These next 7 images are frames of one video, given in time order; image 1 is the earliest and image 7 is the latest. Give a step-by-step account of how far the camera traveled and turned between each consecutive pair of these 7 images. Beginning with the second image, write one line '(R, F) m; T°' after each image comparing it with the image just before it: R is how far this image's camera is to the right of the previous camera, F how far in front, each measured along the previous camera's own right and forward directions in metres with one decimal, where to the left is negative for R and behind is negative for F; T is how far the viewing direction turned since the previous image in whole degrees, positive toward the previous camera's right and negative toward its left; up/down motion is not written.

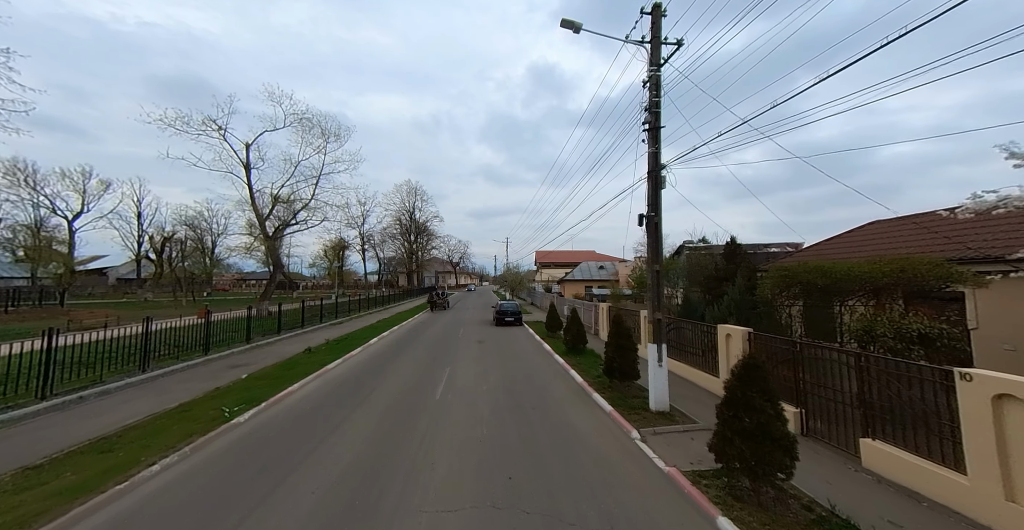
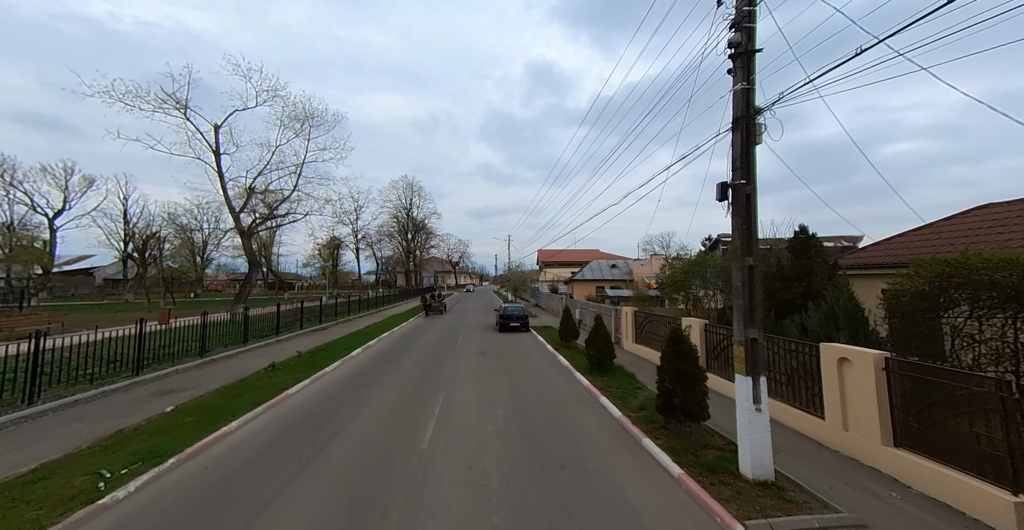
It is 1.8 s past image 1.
(-0.3, +2.3) m; 0°
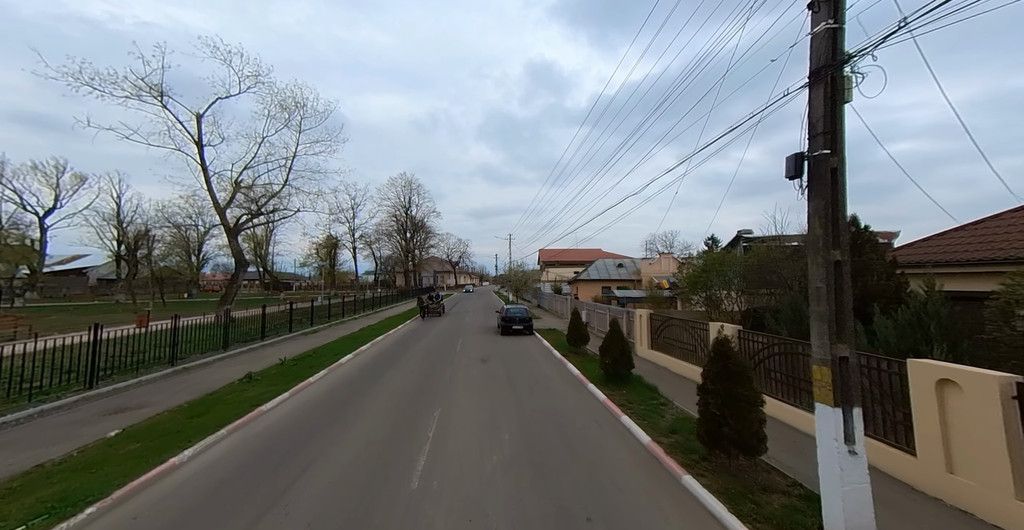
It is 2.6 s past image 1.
(-0.1, +1.1) m; 0°
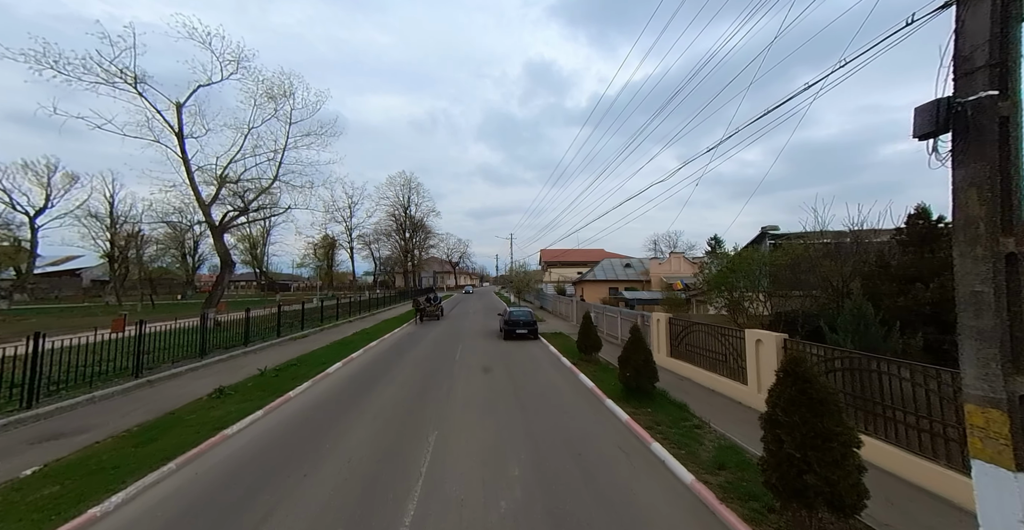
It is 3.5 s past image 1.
(-0.1, +1.1) m; 0°
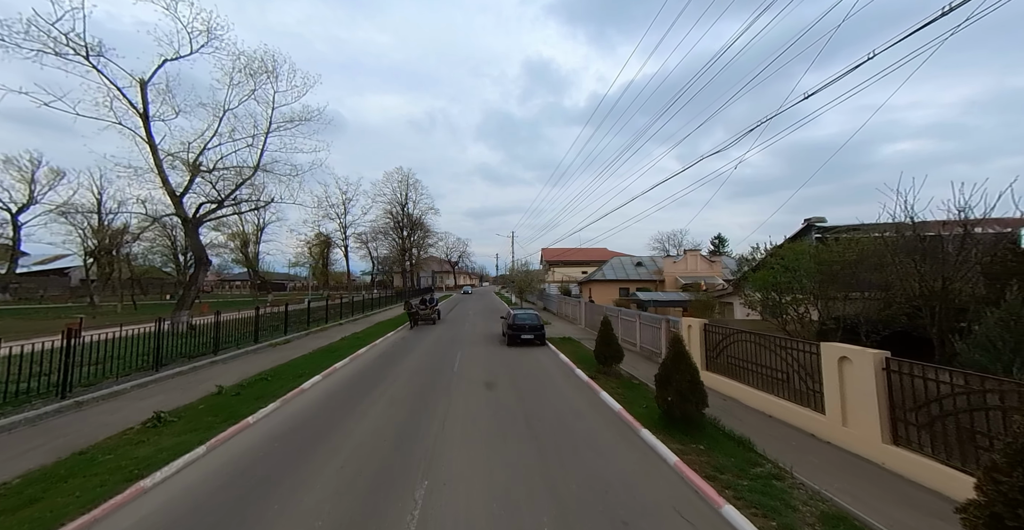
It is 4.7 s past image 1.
(-0.2, +1.6) m; 0°
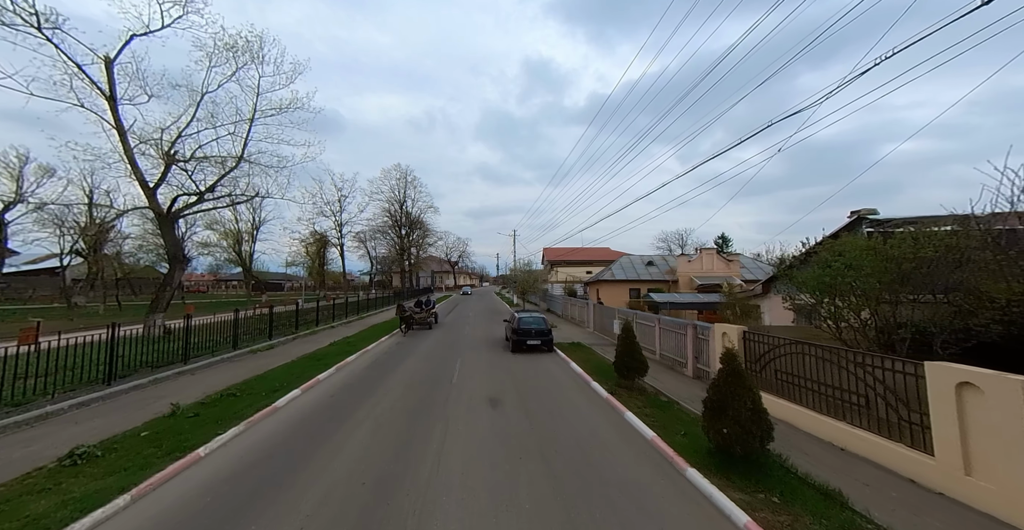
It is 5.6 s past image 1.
(-0.2, +1.3) m; 0°
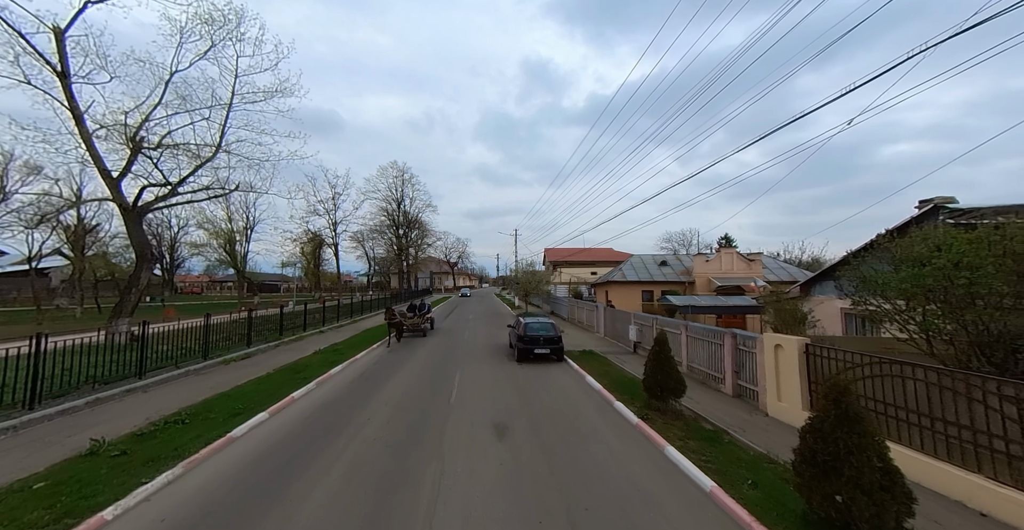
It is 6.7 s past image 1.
(-0.2, +1.5) m; 0°
